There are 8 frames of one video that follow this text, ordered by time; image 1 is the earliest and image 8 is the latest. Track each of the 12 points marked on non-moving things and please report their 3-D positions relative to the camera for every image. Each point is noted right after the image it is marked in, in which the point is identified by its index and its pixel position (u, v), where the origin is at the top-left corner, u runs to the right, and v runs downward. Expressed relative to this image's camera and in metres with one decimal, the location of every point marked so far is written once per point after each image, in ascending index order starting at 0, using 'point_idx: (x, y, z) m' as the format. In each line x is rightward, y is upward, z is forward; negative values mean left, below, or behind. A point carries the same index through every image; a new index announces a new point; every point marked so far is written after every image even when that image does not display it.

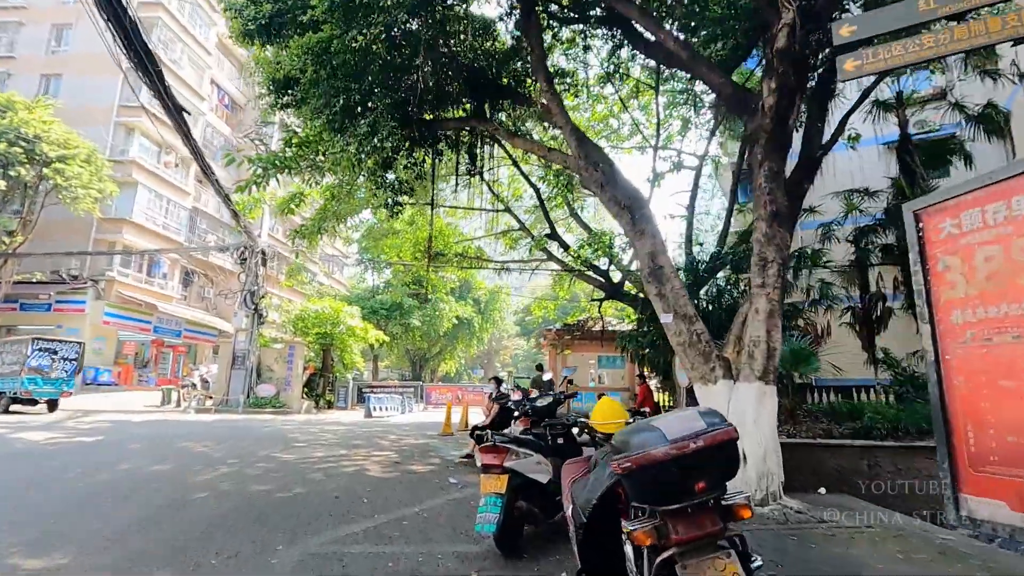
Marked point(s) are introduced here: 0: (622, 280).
0: (+2.7, +0.2, +13.2) m
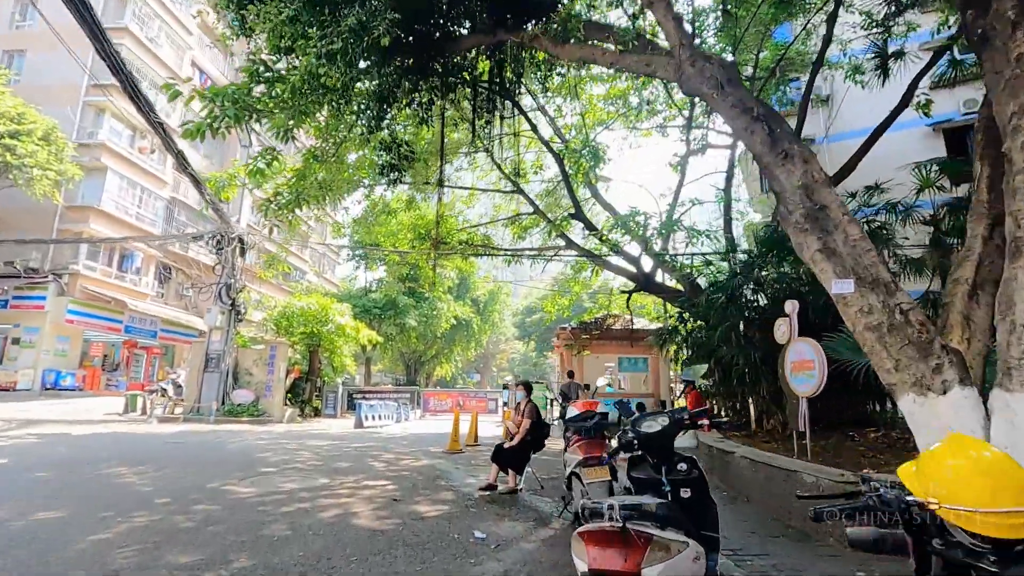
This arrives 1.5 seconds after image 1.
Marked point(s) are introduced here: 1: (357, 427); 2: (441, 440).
0: (+3.0, +0.4, +11.4) m
1: (-4.0, -3.6, +13.9) m
2: (-1.4, -3.0, +10.4) m
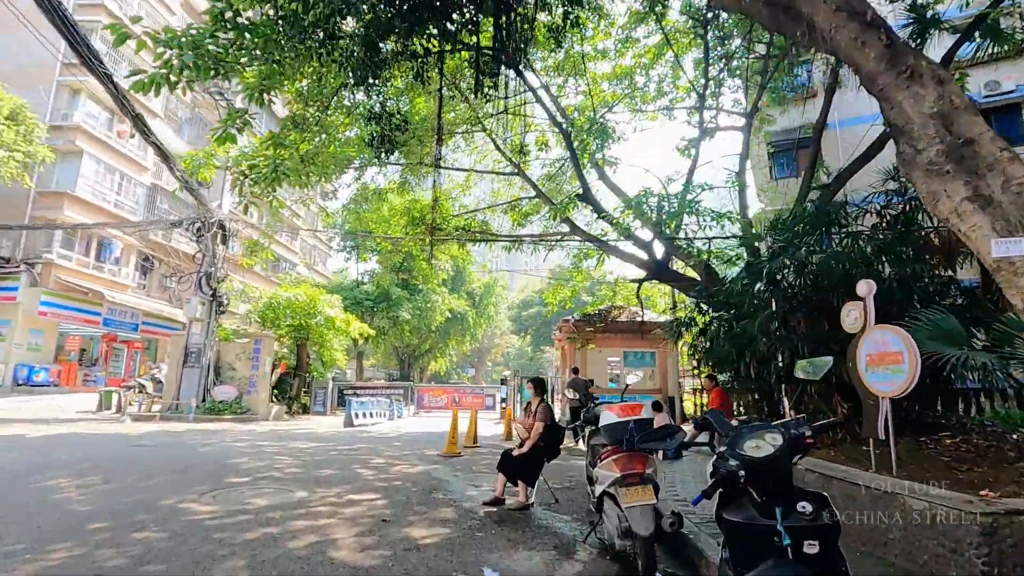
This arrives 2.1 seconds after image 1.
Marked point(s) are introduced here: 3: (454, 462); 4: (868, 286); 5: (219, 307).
0: (+3.0, +0.7, +10.5) m
1: (-4.0, -3.3, +13.0) m
2: (-1.3, -2.7, +9.6) m
3: (-0.8, -2.4, +7.2) m
4: (+2.6, 0.0, +3.9) m
5: (-8.1, -0.6, +14.9) m
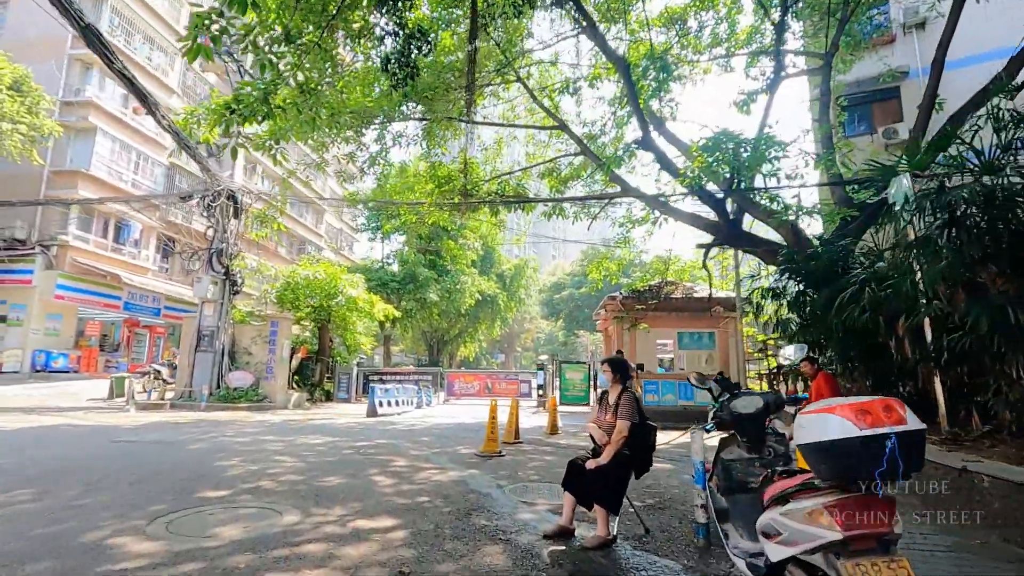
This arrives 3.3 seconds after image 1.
0: (+3.8, +1.2, +8.8) m
1: (-3.1, -2.8, +11.7) m
2: (-0.6, -2.2, +8.2) m
3: (-0.2, -1.9, +5.8) m
4: (+3.0, +0.4, +2.2) m
5: (-7.2, 0.0, +13.8) m
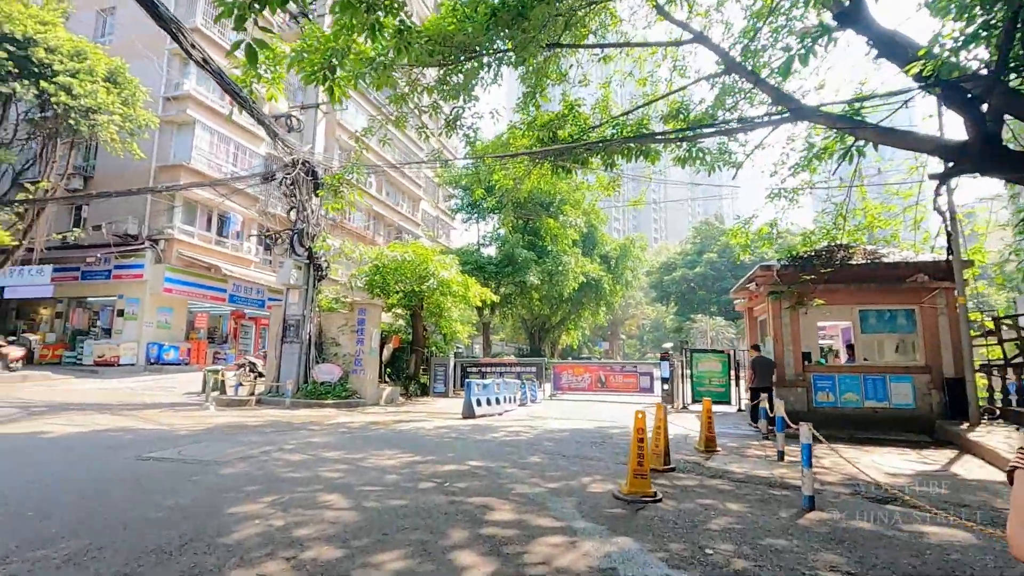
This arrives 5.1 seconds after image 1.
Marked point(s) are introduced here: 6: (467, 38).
0: (+5.3, +1.8, +5.7) m
1: (-0.8, -2.3, +9.8) m
2: (+1.0, -1.8, +5.9) m
3: (+0.9, -1.5, +3.5) m
4: (+3.4, +0.8, -0.6) m
5: (-4.6, +0.4, +12.6) m
6: (-0.7, +3.7, +7.9) m
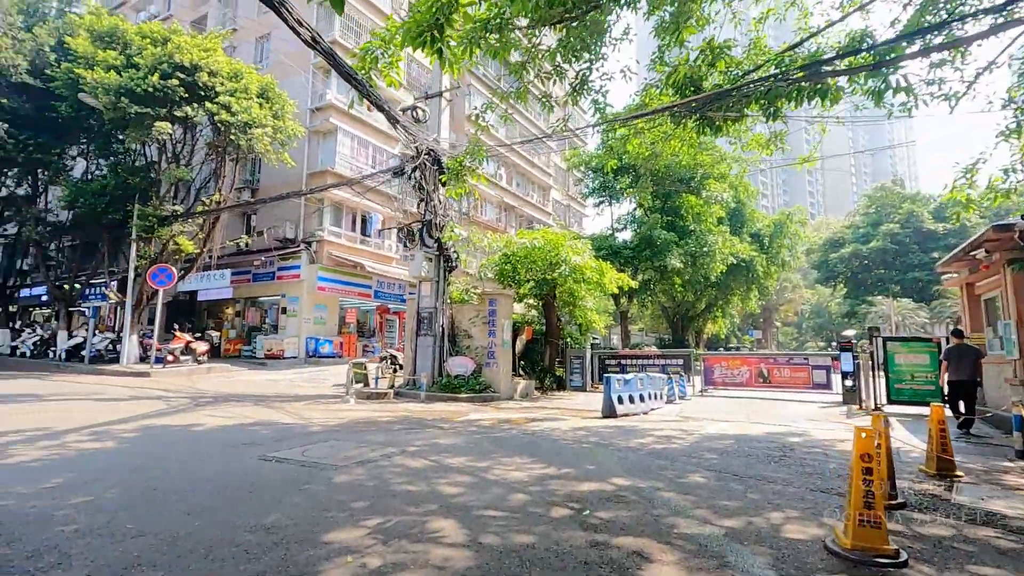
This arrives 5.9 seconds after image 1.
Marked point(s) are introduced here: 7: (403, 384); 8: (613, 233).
0: (+6.3, +2.2, +3.2) m
1: (+1.6, -2.1, +8.8) m
2: (+2.3, -1.6, +4.6) m
3: (+1.7, -1.4, +2.2) m
4: (+2.9, +1.0, -2.4) m
5: (-1.5, +0.6, +12.3) m
6: (+1.0, +3.9, +6.8) m
7: (-2.5, -2.2, +12.1) m
8: (+3.7, +2.1, +19.8) m
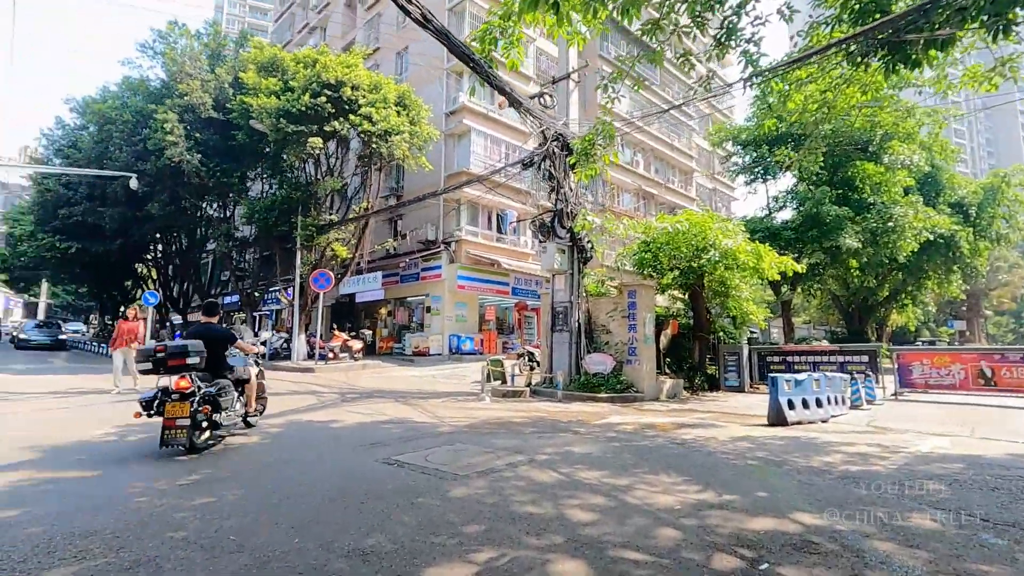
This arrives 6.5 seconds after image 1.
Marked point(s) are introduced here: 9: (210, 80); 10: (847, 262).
0: (+6.6, +2.5, +0.8) m
1: (+3.7, -1.8, +7.4) m
2: (+3.2, -1.4, +3.1) m
3: (+2.0, -1.2, +1.0) m
4: (+2.0, +1.1, -3.8) m
5: (+1.5, +0.7, +11.6) m
6: (+2.4, +4.1, +5.7) m
7: (+0.6, -2.0, +11.7) m
8: (+8.4, +2.5, +17.5) m
9: (-10.3, +7.1, +18.3) m
10: (+10.0, +0.8, +16.0) m
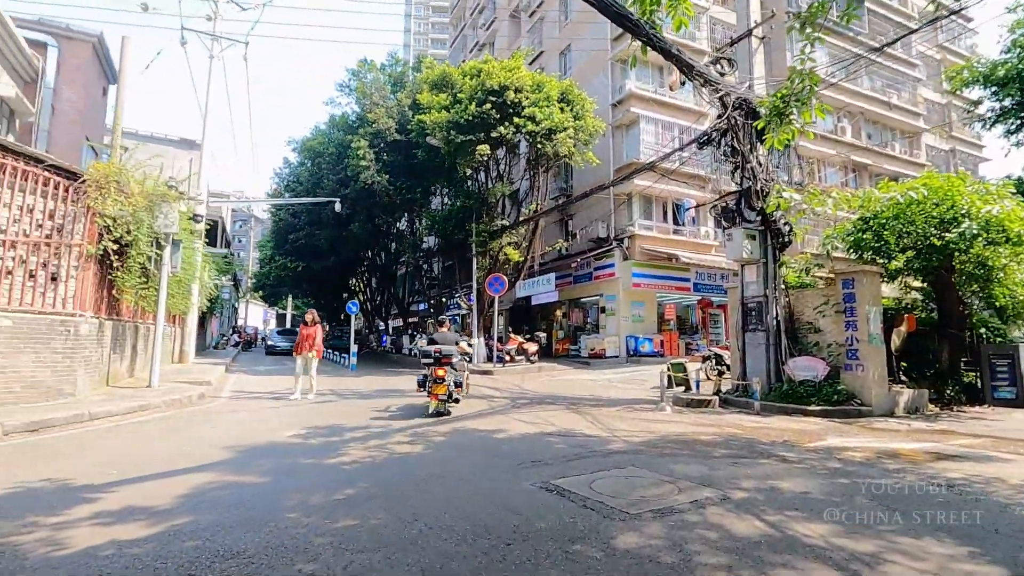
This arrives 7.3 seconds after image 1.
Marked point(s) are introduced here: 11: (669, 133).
0: (+6.1, +2.8, -2.0) m
1: (+5.6, -1.6, +5.1) m
2: (+3.8, -1.2, +1.2) m
3: (+2.0, -1.1, -0.4) m
4: (+0.3, +1.2, -4.9) m
5: (+4.8, +0.9, +9.8) m
6: (+3.6, +4.3, +3.9) m
7: (+4.1, -1.9, +10.2) m
8: (+13.2, +3.0, +13.2) m
9: (-4.4, +6.8, +20.0) m
10: (+14.3, +1.4, +11.2) m
11: (+5.7, +5.6, +19.6) m
